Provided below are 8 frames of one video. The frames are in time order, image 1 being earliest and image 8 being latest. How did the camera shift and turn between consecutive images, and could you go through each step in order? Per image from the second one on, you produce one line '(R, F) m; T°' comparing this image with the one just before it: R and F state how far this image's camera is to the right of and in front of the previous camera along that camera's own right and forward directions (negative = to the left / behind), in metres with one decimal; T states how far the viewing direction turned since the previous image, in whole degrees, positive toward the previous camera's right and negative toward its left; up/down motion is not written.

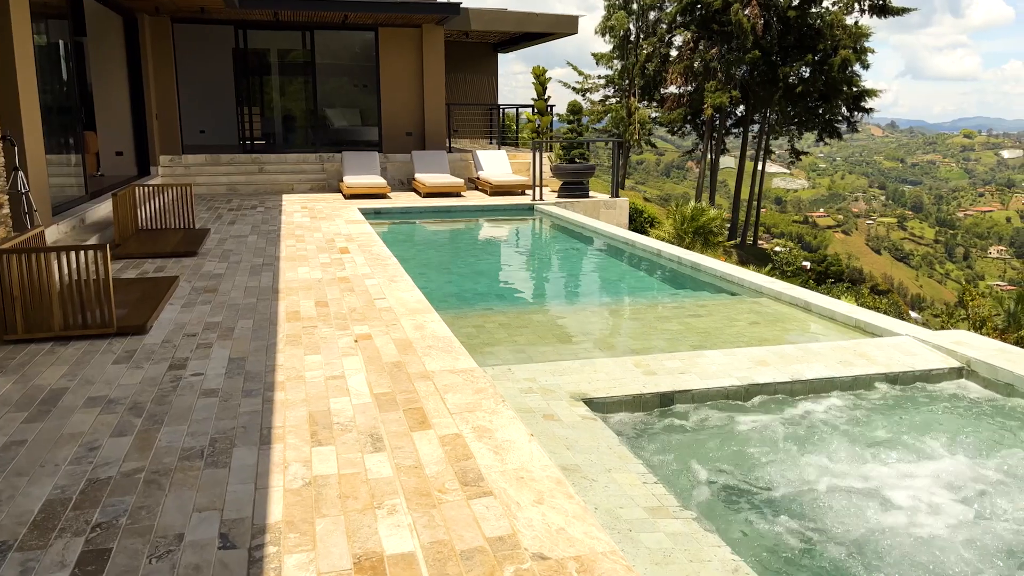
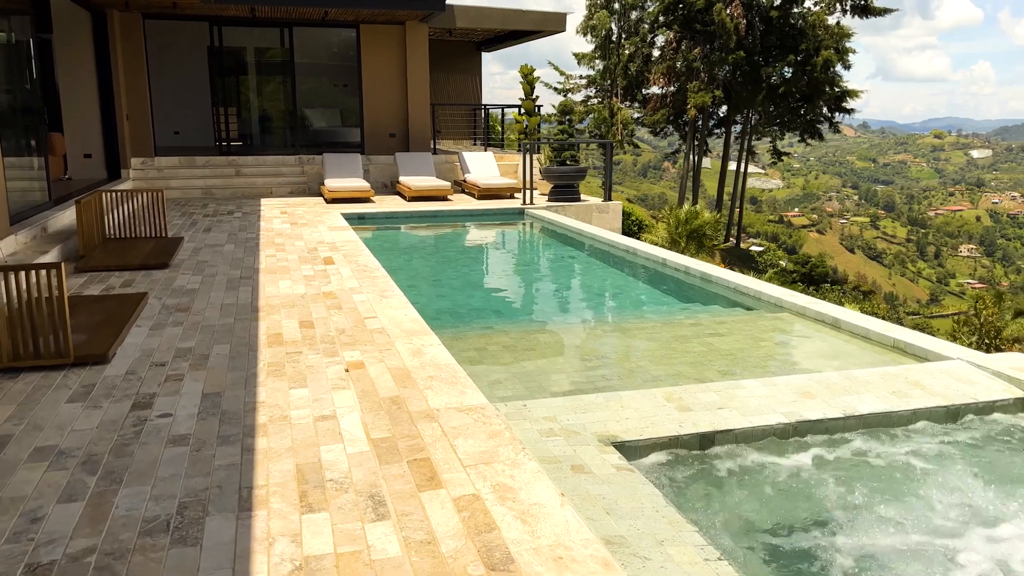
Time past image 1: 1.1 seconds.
(-0.2, +0.5) m; +1°
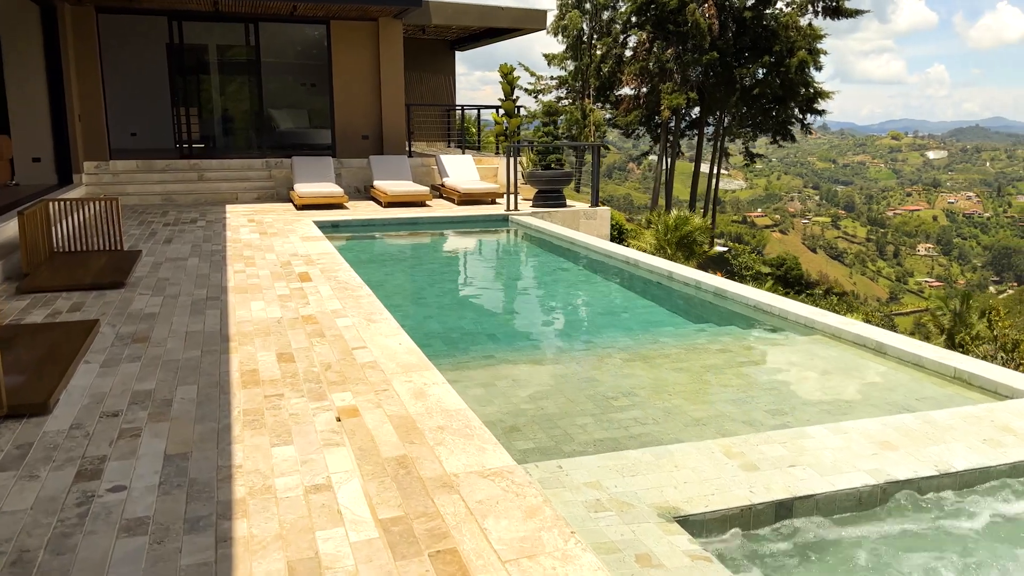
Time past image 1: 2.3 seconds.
(-0.2, +0.6) m; +2°
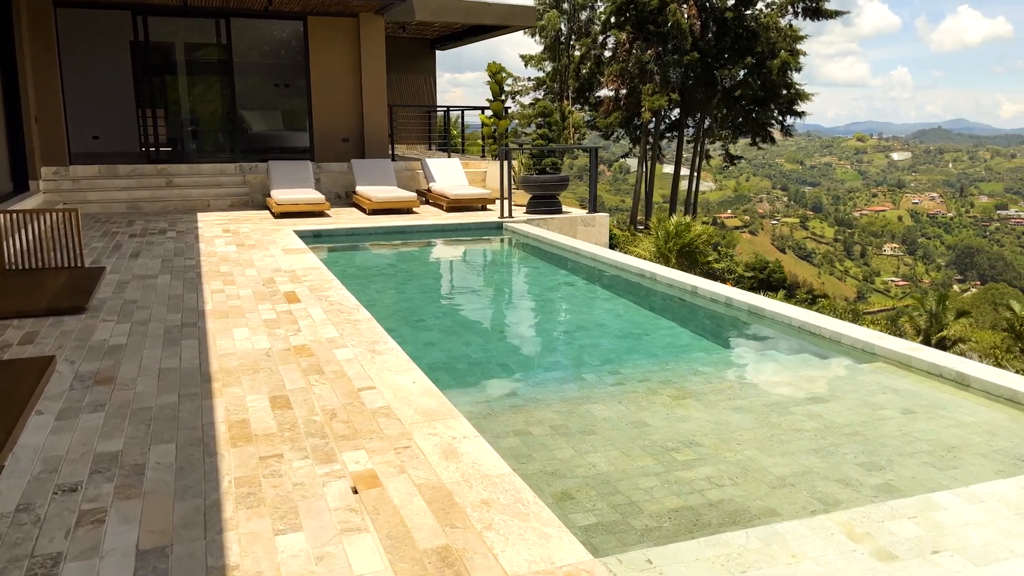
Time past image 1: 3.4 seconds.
(-0.3, +0.6) m; +2°
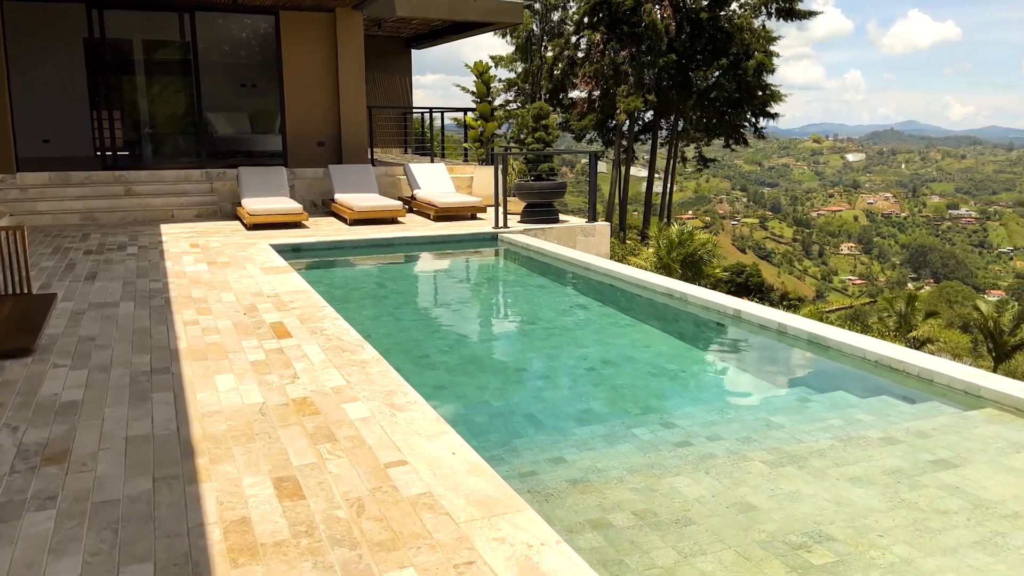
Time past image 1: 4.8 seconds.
(-0.4, +0.8) m; +3°
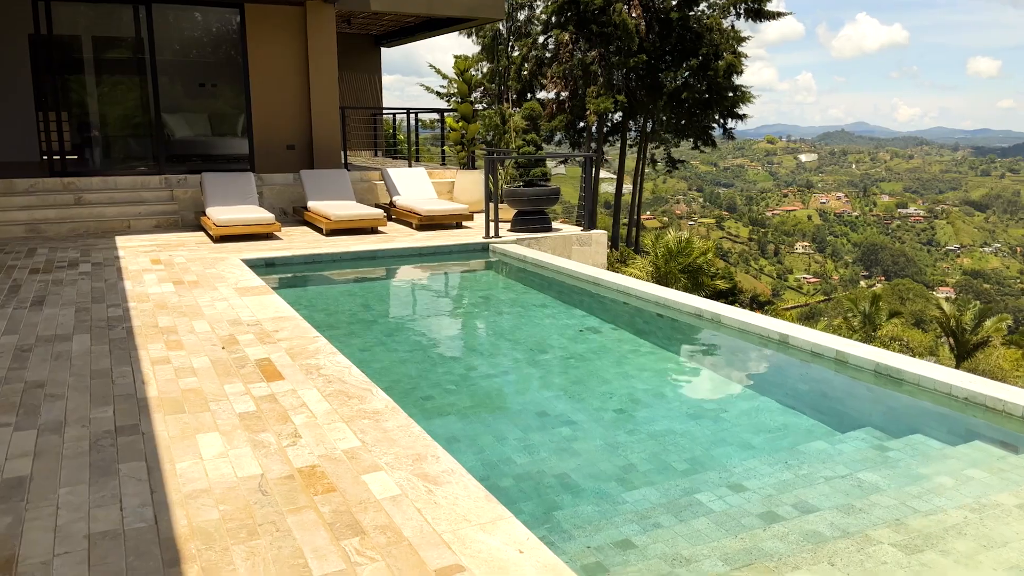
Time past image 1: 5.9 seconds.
(-0.4, +0.7) m; +3°
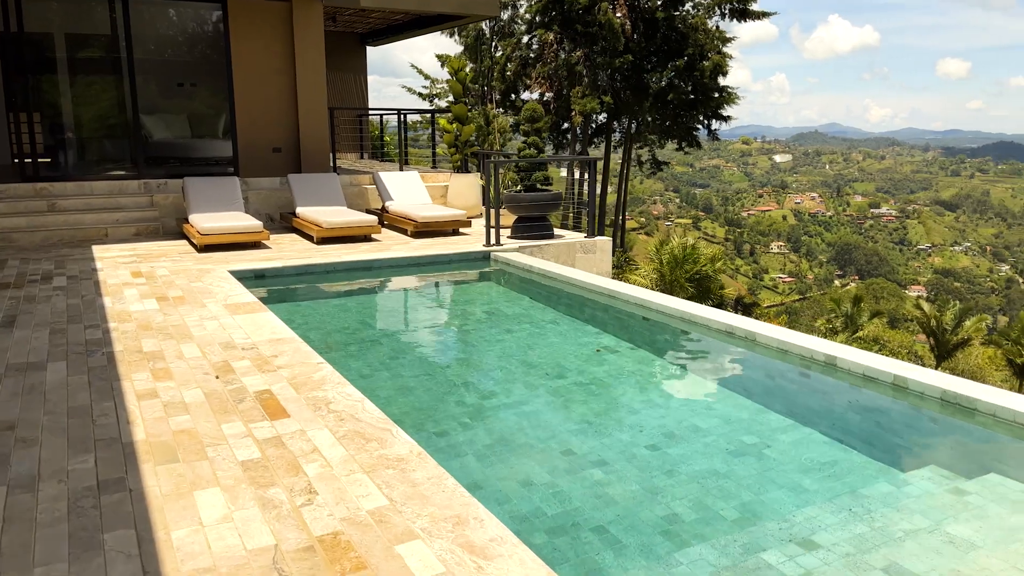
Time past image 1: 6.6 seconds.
(-0.2, +0.4) m; +2°
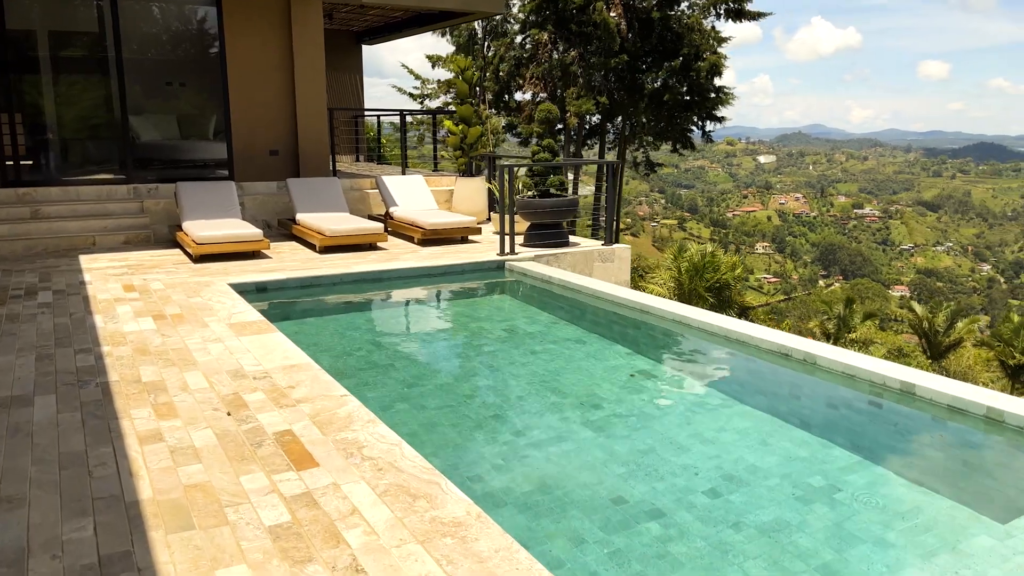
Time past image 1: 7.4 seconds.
(-0.3, +0.5) m; +1°
